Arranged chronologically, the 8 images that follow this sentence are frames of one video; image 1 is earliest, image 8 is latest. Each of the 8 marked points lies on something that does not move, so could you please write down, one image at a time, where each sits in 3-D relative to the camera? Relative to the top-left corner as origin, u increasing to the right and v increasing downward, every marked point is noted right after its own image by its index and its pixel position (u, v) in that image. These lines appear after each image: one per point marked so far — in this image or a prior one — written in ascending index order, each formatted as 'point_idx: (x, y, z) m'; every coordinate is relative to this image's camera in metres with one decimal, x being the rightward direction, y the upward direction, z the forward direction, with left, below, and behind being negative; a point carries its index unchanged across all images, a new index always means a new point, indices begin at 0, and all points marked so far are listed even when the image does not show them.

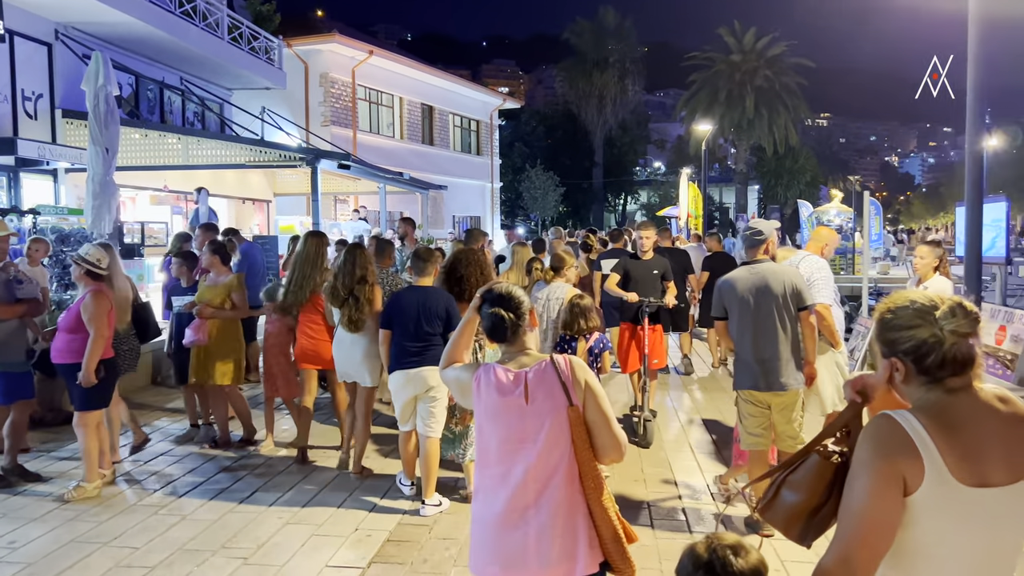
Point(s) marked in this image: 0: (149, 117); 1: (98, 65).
0: (-7.0, +3.3, +15.6) m
1: (-4.6, +2.5, +9.0) m
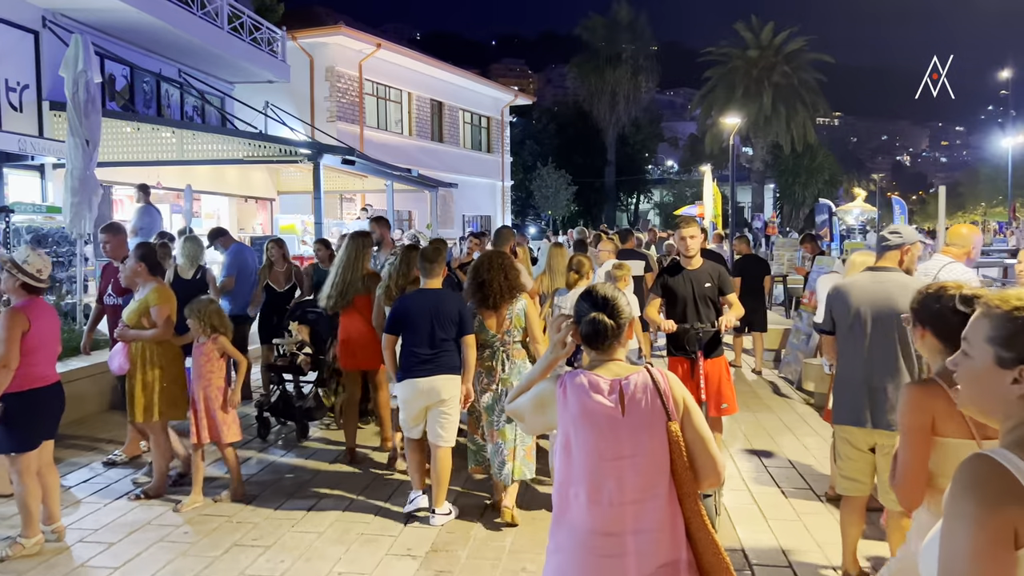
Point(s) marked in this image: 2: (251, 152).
0: (-6.8, +3.3, +14.8) m
1: (-4.5, +2.5, +8.3) m
2: (-3.9, +2.0, +12.0) m
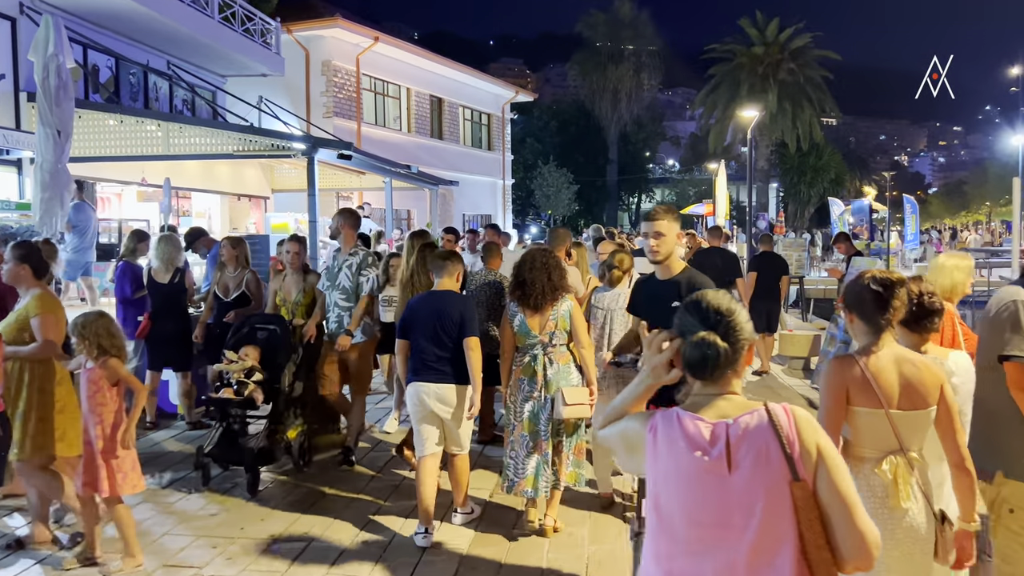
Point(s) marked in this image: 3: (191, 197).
0: (-6.7, +3.2, +14.1) m
1: (-4.4, +2.4, +7.6) m
2: (-3.8, +2.0, +11.4) m
3: (-6.4, +1.8, +16.2) m
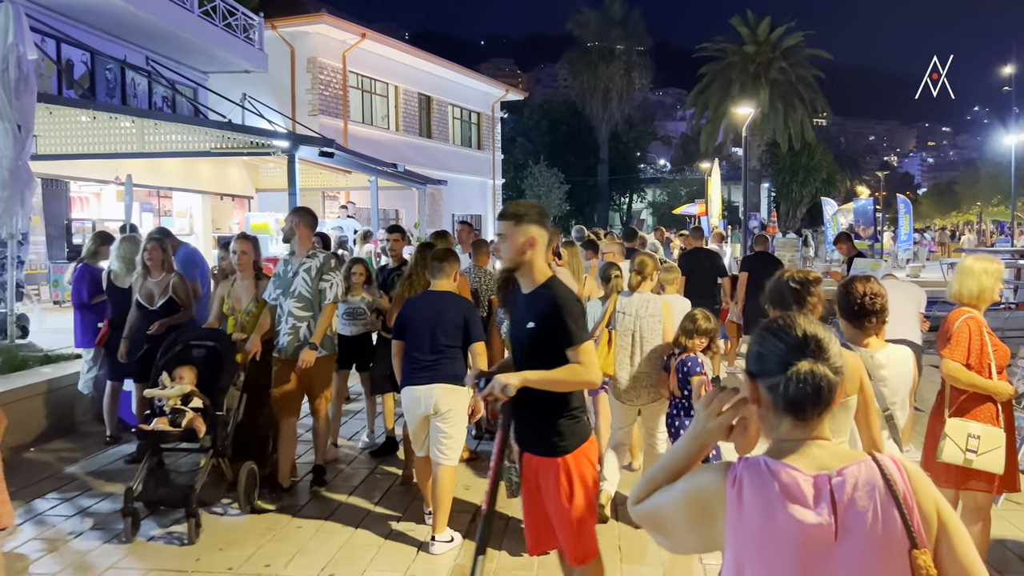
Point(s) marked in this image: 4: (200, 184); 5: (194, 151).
0: (-6.9, +3.2, +13.7) m
1: (-4.5, +2.4, +7.2) m
2: (-4.0, +2.0, +10.9) m
3: (-6.7, +1.8, +15.8) m
4: (-6.4, +2.1, +16.5) m
5: (-4.4, +1.9, +11.0) m
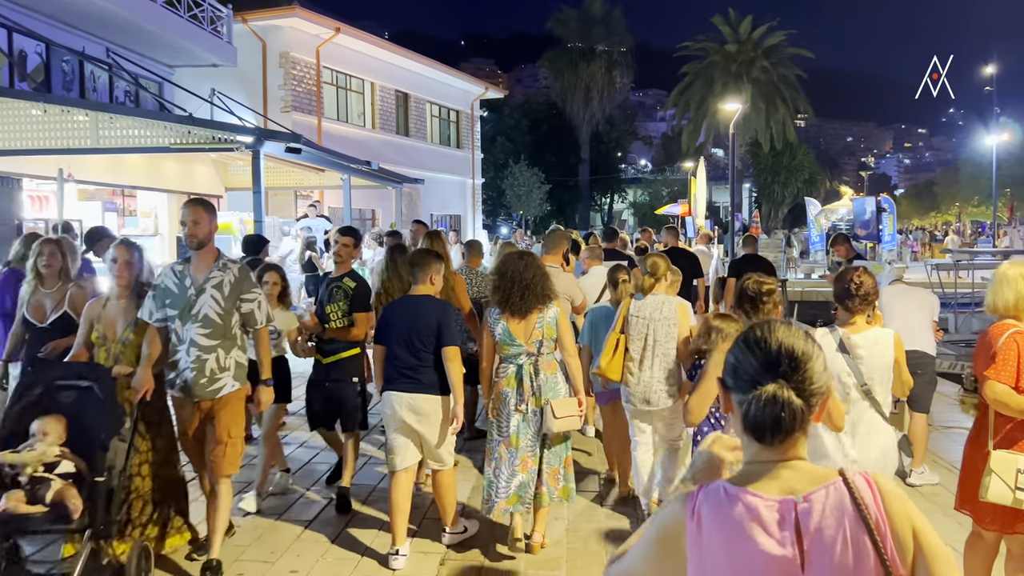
0: (-7.2, +3.1, +13.0) m
1: (-4.7, +2.3, +6.5) m
2: (-4.3, +1.9, +10.3) m
3: (-7.1, +1.7, +15.1) m
4: (-6.8, +2.1, +15.8) m
5: (-4.6, +1.8, +10.4) m
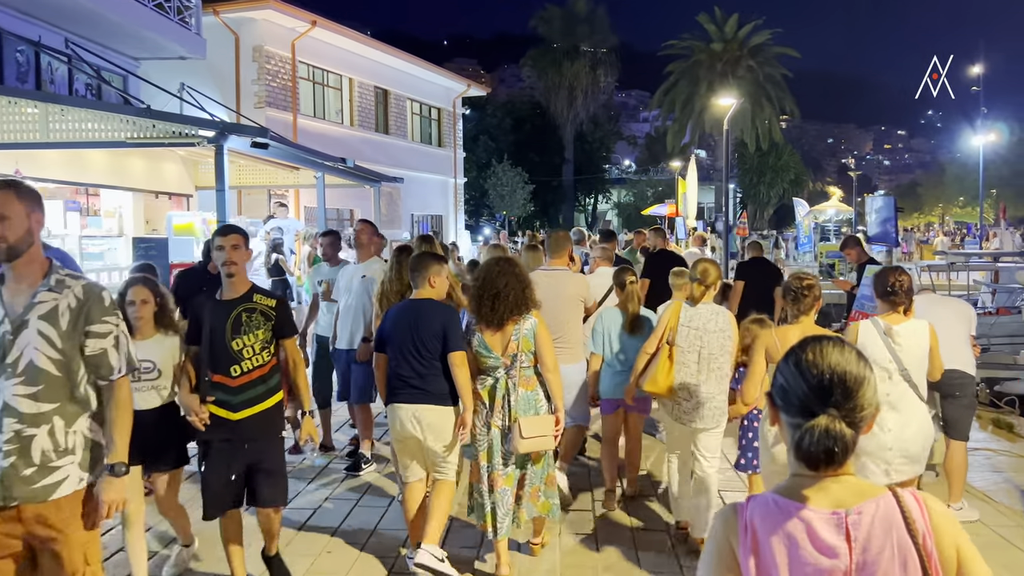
0: (-7.5, +3.1, +12.2) m
1: (-4.8, +2.3, +5.8) m
2: (-4.5, +1.8, +9.6) m
3: (-7.4, +1.7, +14.3) m
4: (-7.1, +2.0, +15.0) m
5: (-4.9, +1.8, +9.7) m
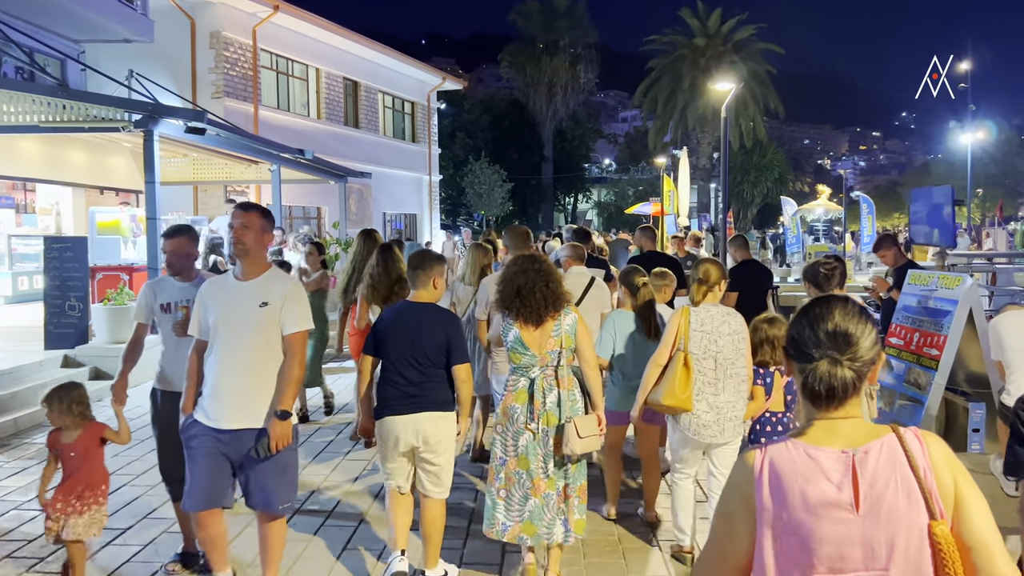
0: (-7.8, +3.0, +10.9) m
1: (-5.0, +2.2, +4.6) m
2: (-4.8, +1.8, +8.4) m
3: (-7.8, +1.6, +13.0) m
4: (-7.5, +1.9, +13.7) m
5: (-5.1, +1.7, +8.4) m
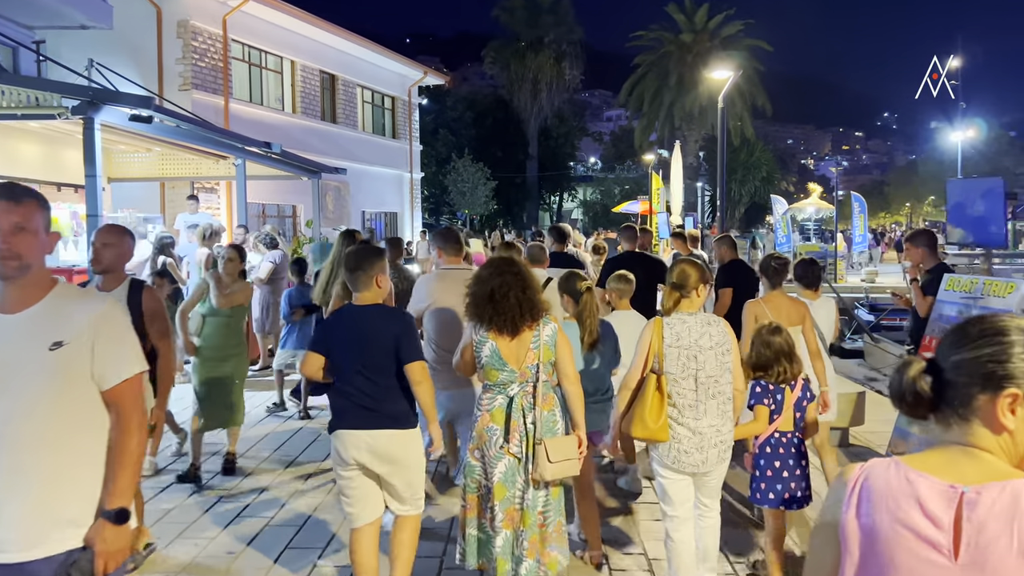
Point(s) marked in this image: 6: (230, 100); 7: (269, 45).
0: (-8.1, +3.0, +10.1) m
1: (-5.1, +2.2, +3.8) m
2: (-4.9, +1.7, +7.6) m
3: (-8.0, +1.6, +12.2) m
4: (-7.8, +1.9, +12.8) m
5: (-5.3, +1.6, +7.6) m
6: (-6.0, +4.0, +17.1) m
7: (-5.6, +5.6, +18.5) m
